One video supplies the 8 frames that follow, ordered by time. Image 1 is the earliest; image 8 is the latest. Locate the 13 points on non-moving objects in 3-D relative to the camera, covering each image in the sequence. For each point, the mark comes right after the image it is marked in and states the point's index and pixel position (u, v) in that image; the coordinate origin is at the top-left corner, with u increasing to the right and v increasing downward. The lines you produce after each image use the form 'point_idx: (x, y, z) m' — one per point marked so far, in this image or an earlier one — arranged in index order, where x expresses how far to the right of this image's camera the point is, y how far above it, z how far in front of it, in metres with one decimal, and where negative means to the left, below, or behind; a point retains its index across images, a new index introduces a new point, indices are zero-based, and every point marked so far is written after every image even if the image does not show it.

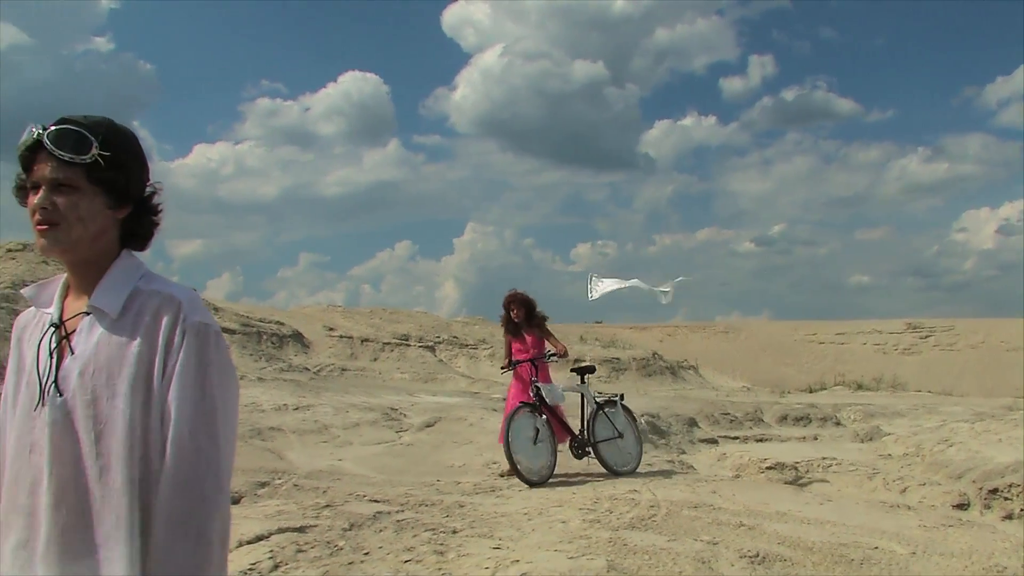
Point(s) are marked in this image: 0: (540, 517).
0: (+0.1, -1.0, +5.9) m
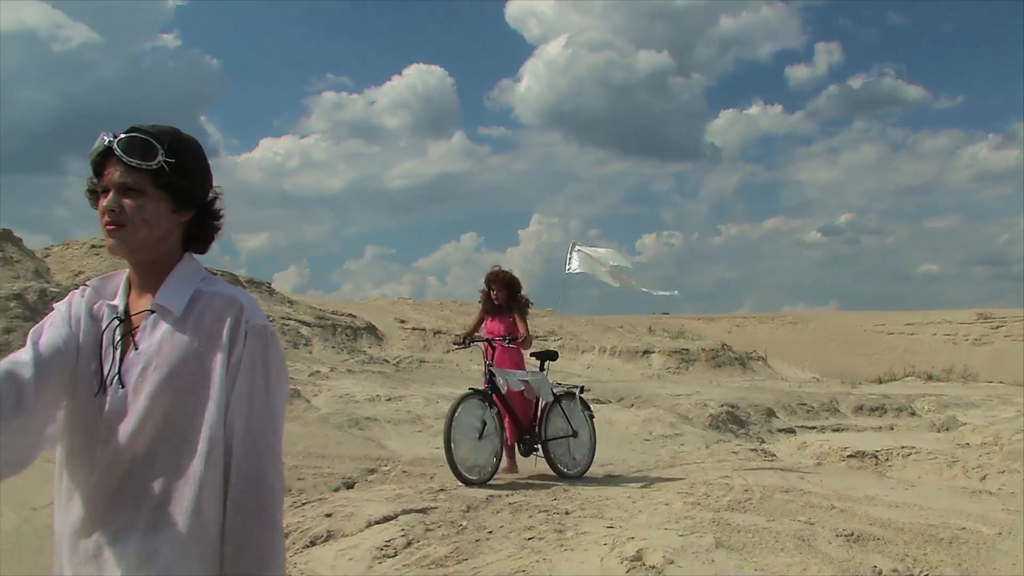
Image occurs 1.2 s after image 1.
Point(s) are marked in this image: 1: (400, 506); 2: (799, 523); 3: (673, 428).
0: (+0.6, -0.9, +6.3) m
1: (-0.5, -0.9, +6.1) m
2: (+1.1, -0.9, +5.6) m
3: (+1.3, -1.1, +11.5) m
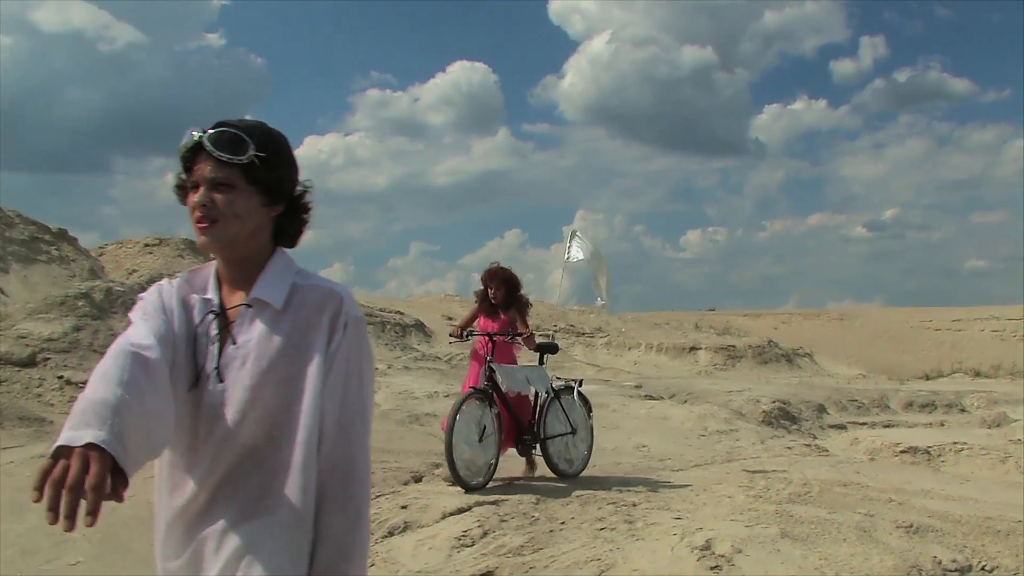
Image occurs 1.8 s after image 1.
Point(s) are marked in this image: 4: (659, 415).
0: (+0.9, -0.9, +6.5) m
1: (-0.2, -0.9, +6.3) m
2: (+1.4, -0.9, +5.8) m
3: (+1.8, -1.1, +11.7) m
4: (+1.3, -1.1, +12.1) m
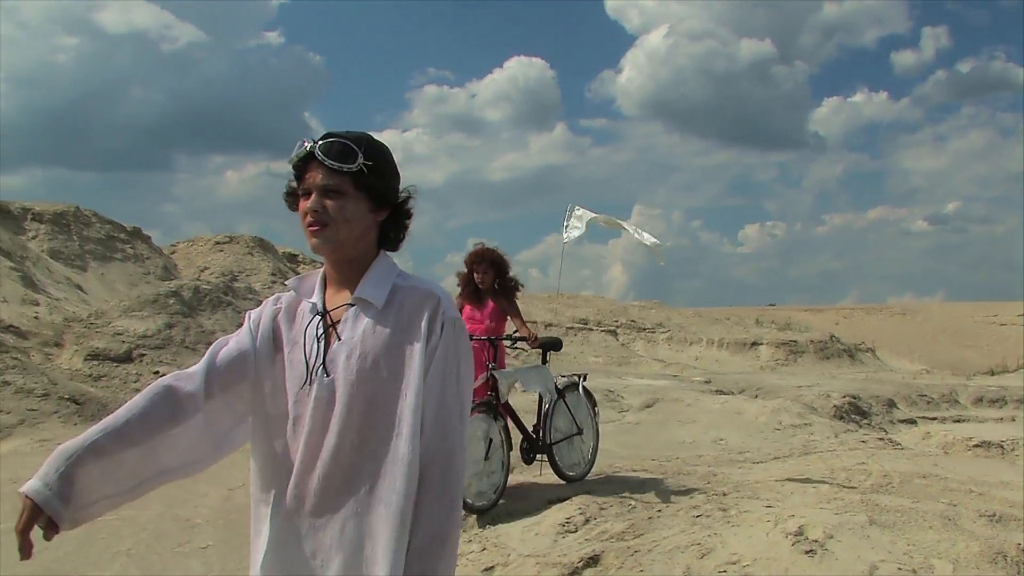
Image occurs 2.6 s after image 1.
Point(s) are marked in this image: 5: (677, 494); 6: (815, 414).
0: (+1.3, -0.9, +6.8) m
1: (+0.3, -0.9, +6.7) m
2: (+1.8, -0.9, +6.0) m
3: (+2.4, -1.1, +11.9) m
4: (+1.9, -1.1, +12.4) m
5: (+0.7, -0.9, +6.3) m
6: (+2.7, -1.1, +12.6) m
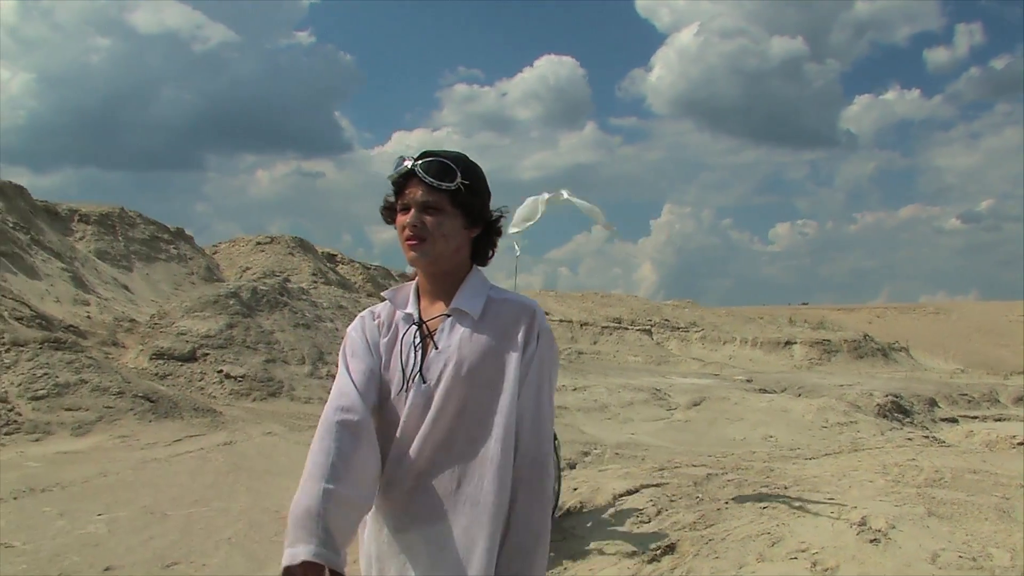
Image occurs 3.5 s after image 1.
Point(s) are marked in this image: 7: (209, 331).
0: (+1.7, -1.0, +7.1) m
1: (+0.6, -0.9, +7.0) m
2: (+2.1, -0.9, +6.3) m
3: (+2.9, -1.1, +12.2) m
4: (+2.4, -1.1, +12.7) m
5: (+1.1, -0.9, +6.6) m
6: (+3.1, -1.1, +12.9) m
7: (-2.7, -0.4, +12.8) m
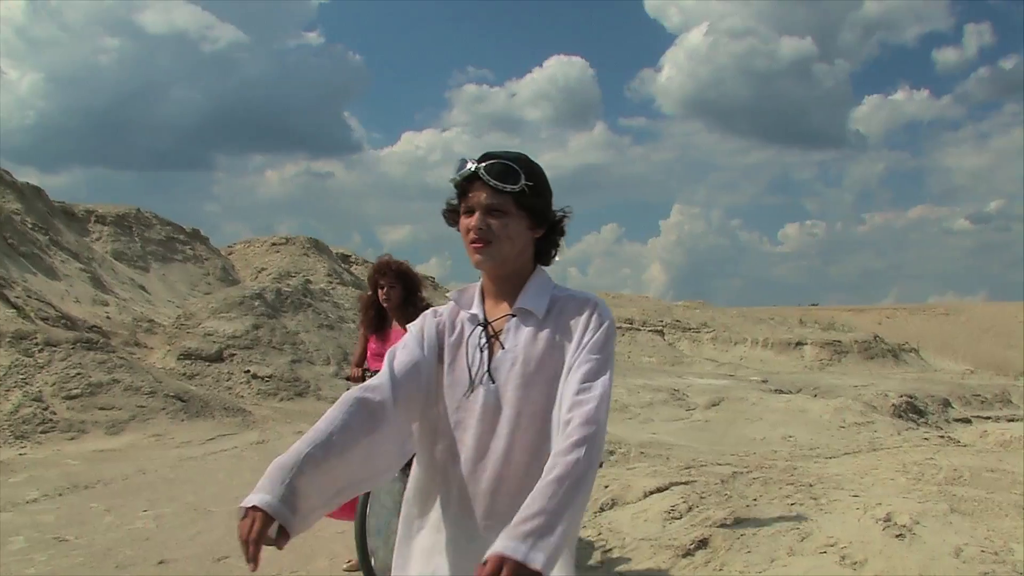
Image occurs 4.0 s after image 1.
0: (+1.8, -1.0, +7.3) m
1: (+0.8, -1.0, +7.2) m
2: (+2.3, -0.9, +6.5) m
3: (+3.1, -1.1, +12.4) m
4: (+2.6, -1.1, +12.9) m
5: (+1.2, -0.9, +6.8) m
6: (+3.3, -1.1, +13.1) m
7: (-2.5, -0.4, +13.0) m
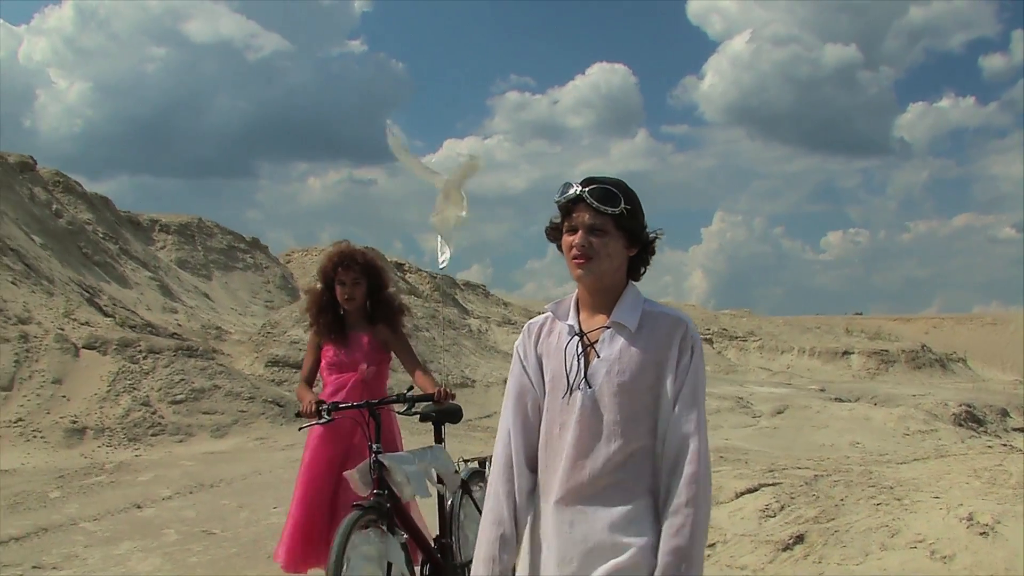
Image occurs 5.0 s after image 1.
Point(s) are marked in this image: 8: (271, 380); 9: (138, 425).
0: (+2.4, -1.1, +7.8) m
1: (+1.3, -1.0, +7.7) m
2: (+2.8, -1.0, +6.9) m
3: (+3.7, -1.2, +12.8) m
4: (+3.3, -1.2, +13.3) m
5: (+1.7, -1.0, +7.3) m
6: (+4.0, -1.3, +13.5) m
7: (-1.8, -0.5, +13.6) m
8: (-2.1, -0.8, +12.4) m
9: (-2.7, -1.0, +10.2) m
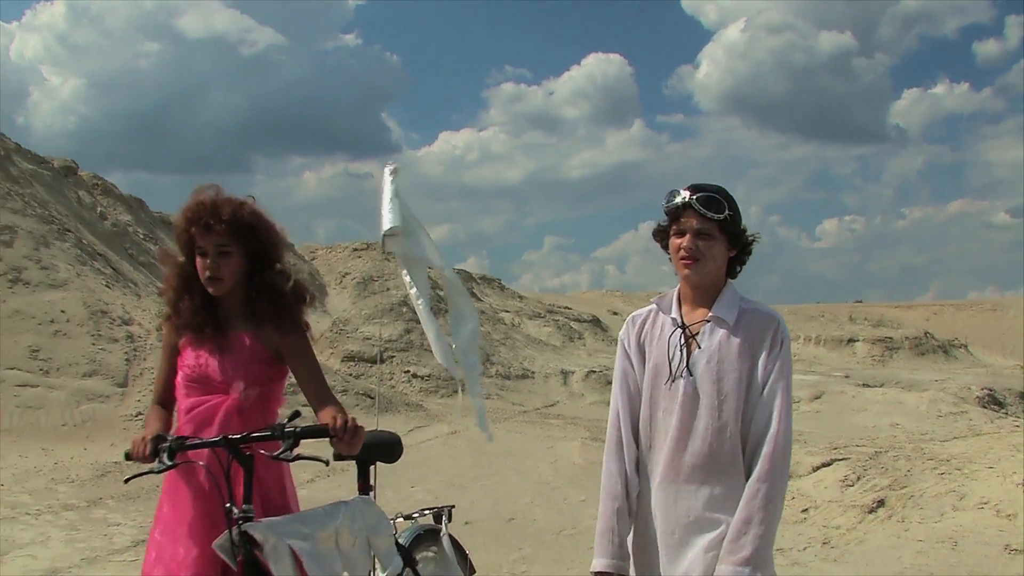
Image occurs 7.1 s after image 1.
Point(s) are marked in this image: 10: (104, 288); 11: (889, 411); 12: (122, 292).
0: (+3.0, -1.0, +8.8) m
1: (+1.9, -1.0, +8.7) m
2: (+3.4, -1.0, +8.0) m
3: (+4.3, -1.2, +13.8) m
4: (+3.8, -1.1, +14.3) m
5: (+2.3, -1.0, +8.3) m
6: (+4.6, -1.2, +14.5) m
7: (-1.3, -0.5, +14.6) m
8: (-1.5, -0.8, +13.4) m
9: (-2.1, -1.0, +11.2) m
10: (-3.9, 0.0, +13.6) m
11: (+3.5, -1.2, +13.3) m
12: (-3.8, 0.0, +13.9) m
